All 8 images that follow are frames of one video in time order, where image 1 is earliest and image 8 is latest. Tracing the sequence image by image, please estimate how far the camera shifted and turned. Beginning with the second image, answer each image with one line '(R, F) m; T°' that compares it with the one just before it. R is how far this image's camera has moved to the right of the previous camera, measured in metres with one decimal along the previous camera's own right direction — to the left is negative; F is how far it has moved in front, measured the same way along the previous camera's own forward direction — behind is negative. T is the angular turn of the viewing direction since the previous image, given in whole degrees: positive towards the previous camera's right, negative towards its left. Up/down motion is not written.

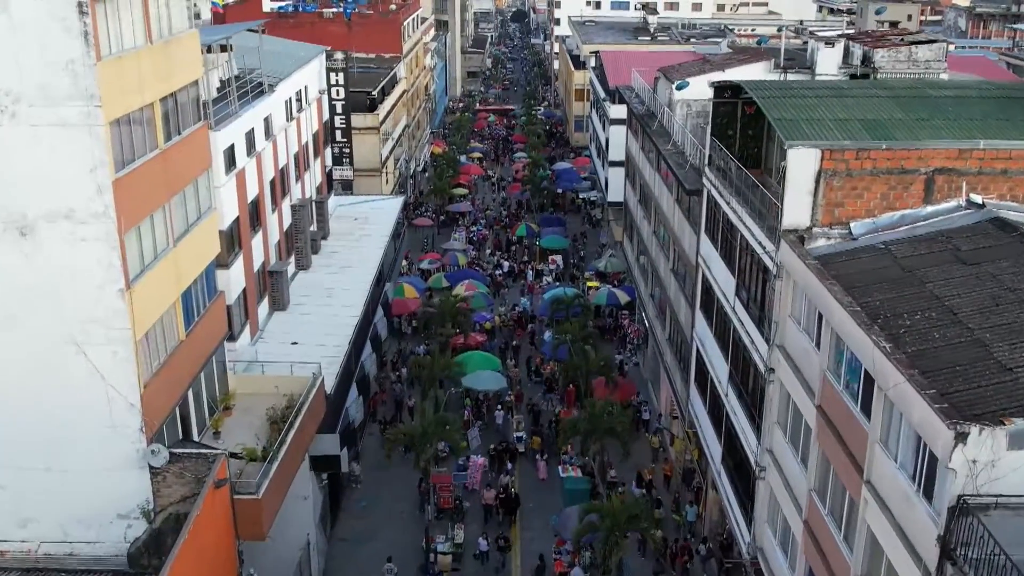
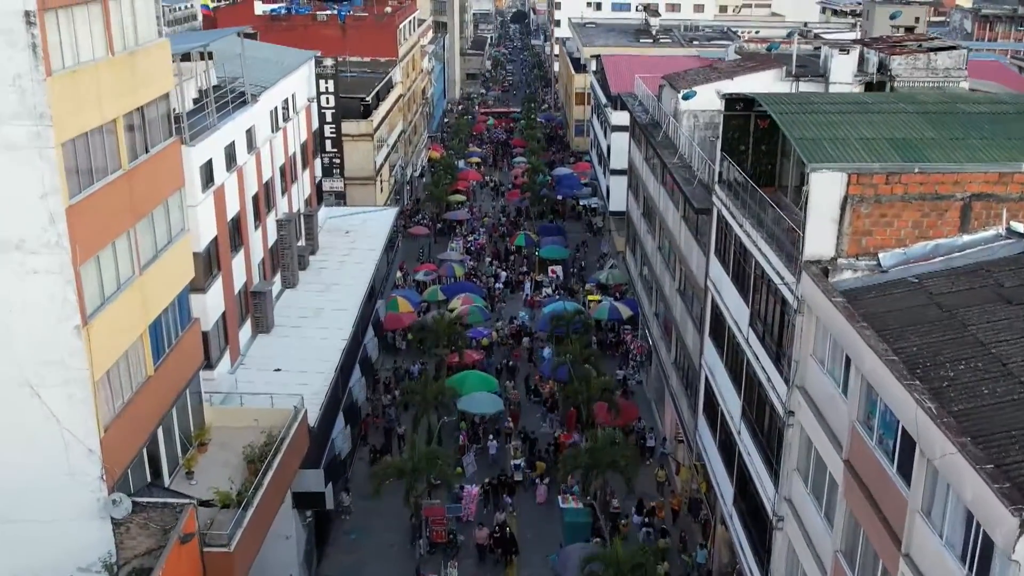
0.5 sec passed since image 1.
(+0.1, +1.8) m; 0°
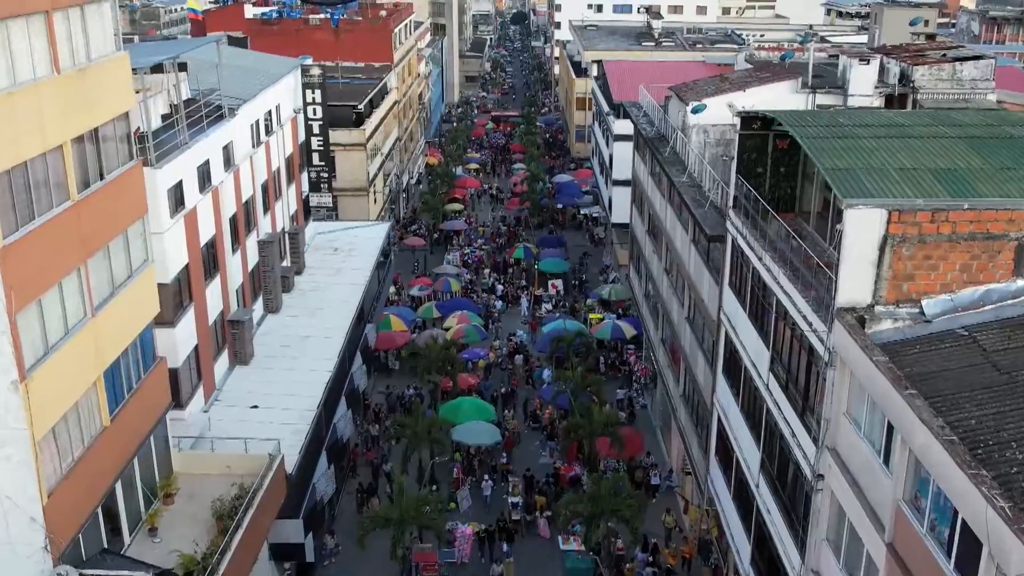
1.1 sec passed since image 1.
(+0.1, +2.1) m; 0°
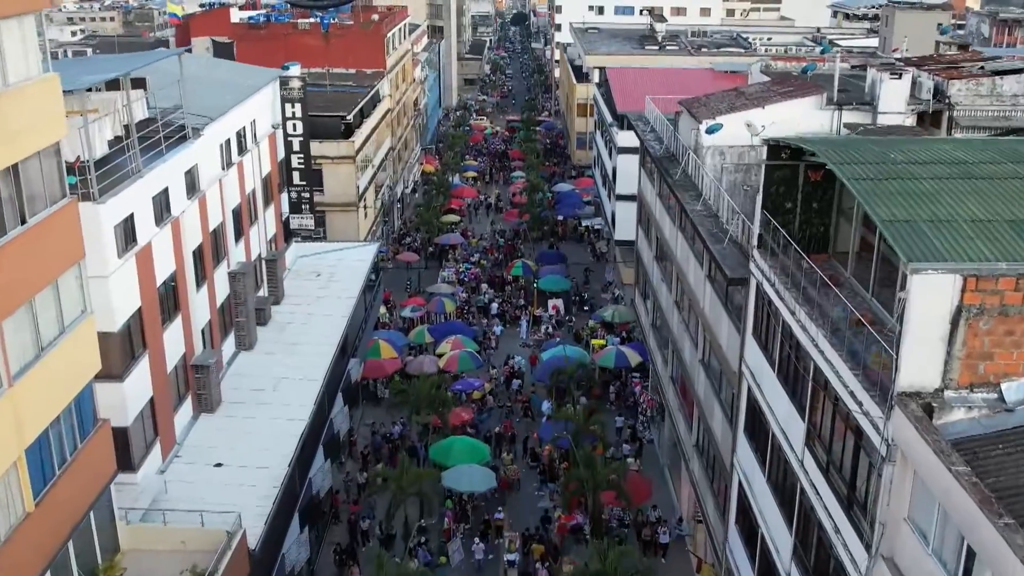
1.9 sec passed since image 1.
(+0.1, +2.8) m; 0°
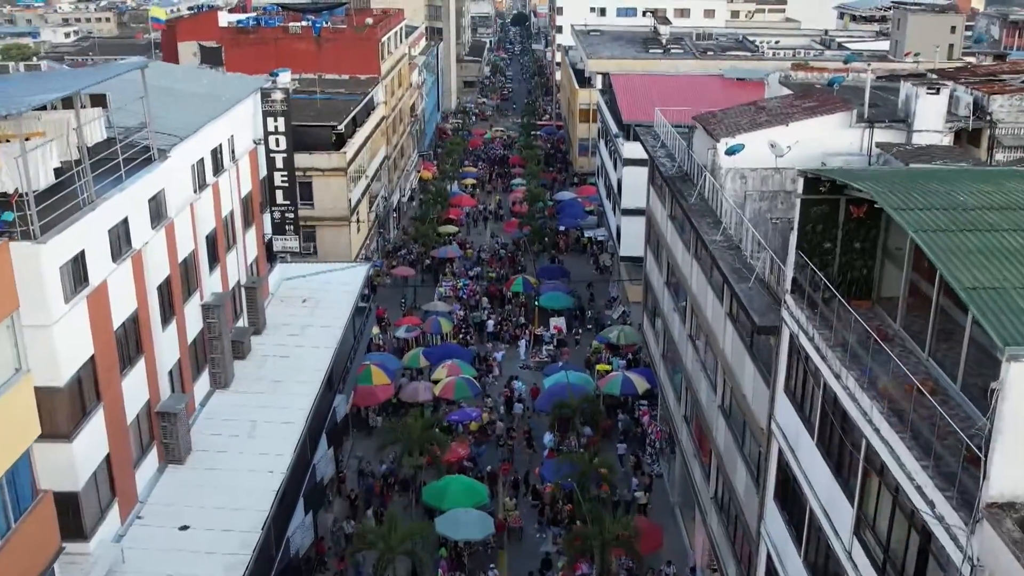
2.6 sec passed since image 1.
(0.0, +2.4) m; 0°
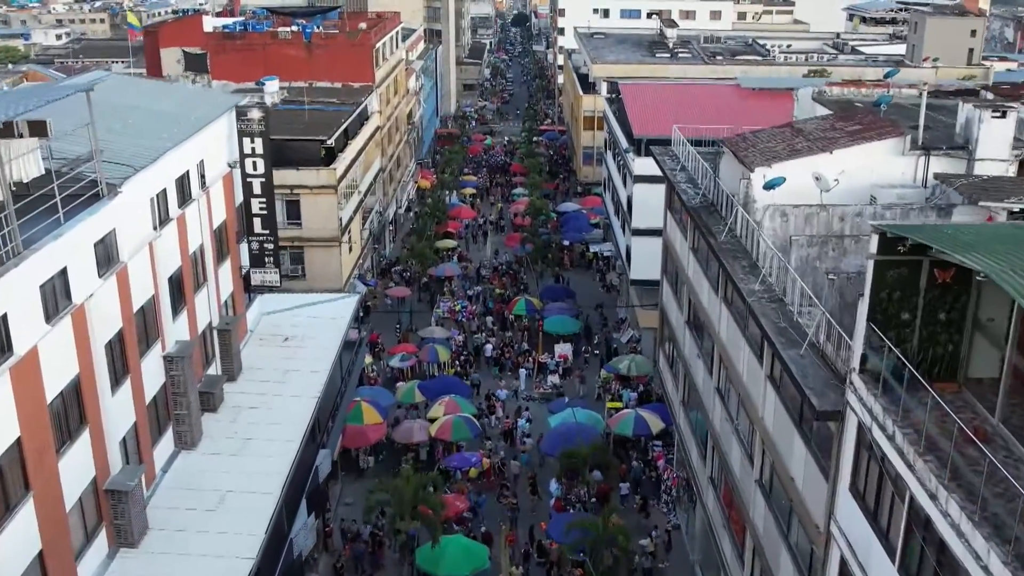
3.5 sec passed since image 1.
(-0.1, +3.2) m; 0°
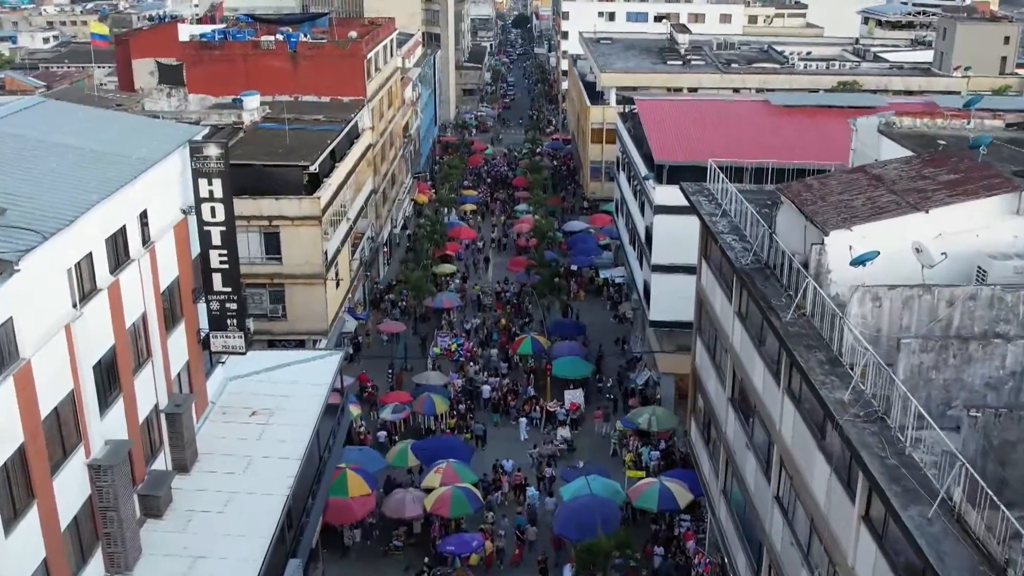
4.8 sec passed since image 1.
(-0.2, +4.6) m; 0°
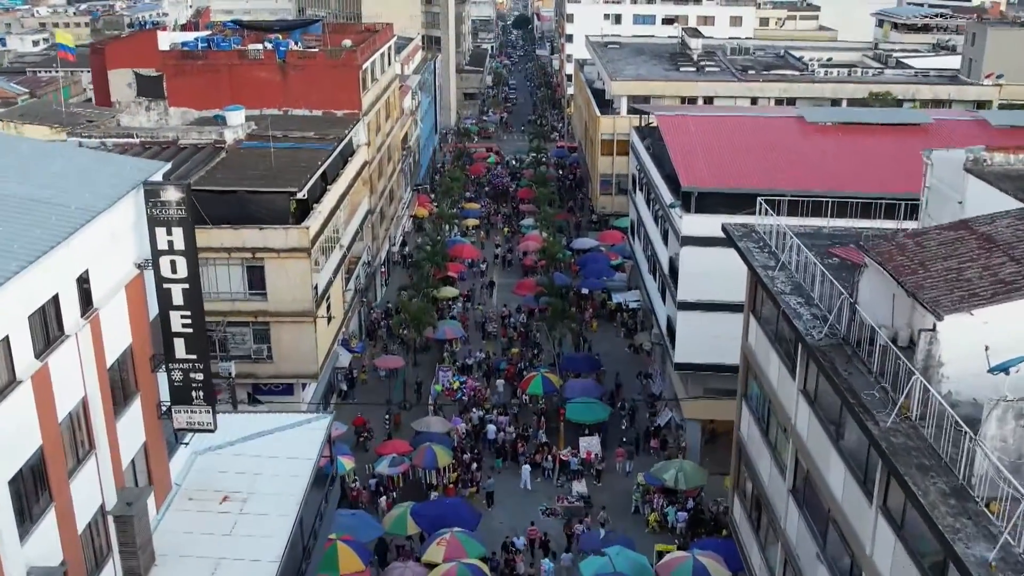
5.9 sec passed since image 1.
(-0.3, +3.8) m; 0°
